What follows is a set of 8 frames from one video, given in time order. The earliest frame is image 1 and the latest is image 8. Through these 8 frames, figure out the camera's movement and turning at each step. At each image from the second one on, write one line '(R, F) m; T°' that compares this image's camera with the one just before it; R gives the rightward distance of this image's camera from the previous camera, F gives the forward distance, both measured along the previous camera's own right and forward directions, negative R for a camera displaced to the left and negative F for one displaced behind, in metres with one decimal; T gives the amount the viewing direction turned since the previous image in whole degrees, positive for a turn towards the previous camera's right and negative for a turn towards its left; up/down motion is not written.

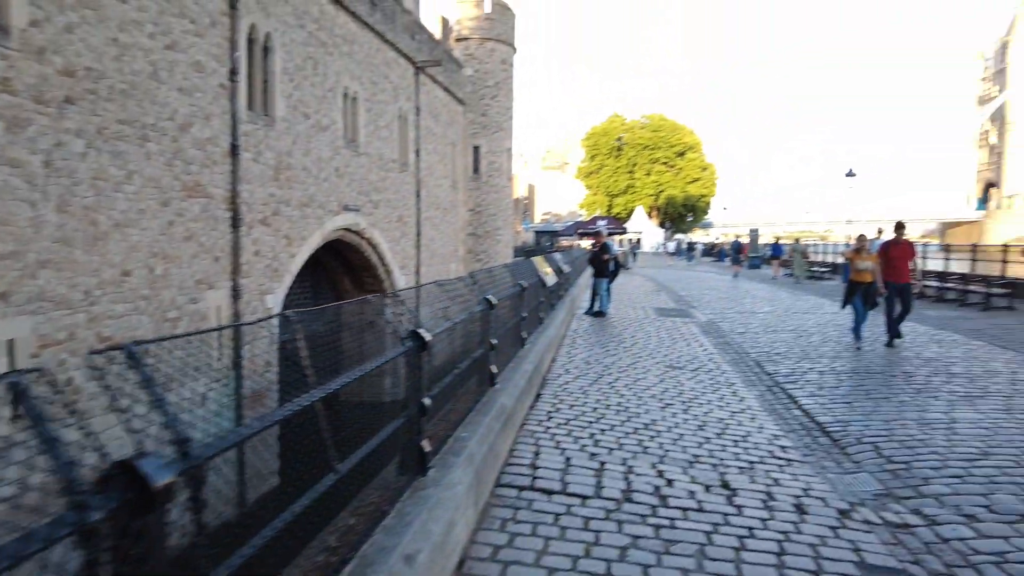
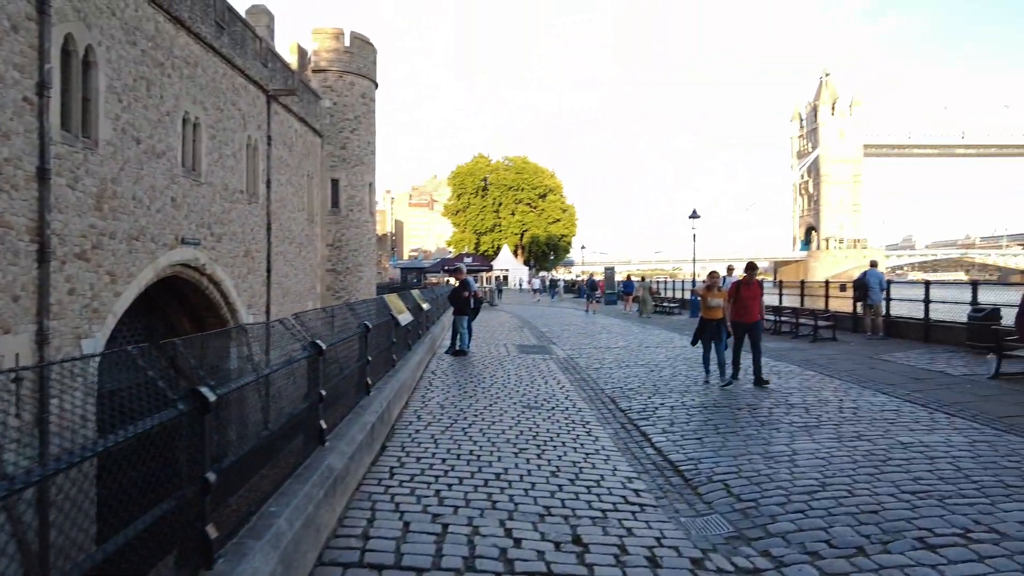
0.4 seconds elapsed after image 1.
(+0.2, +0.4) m; +11°
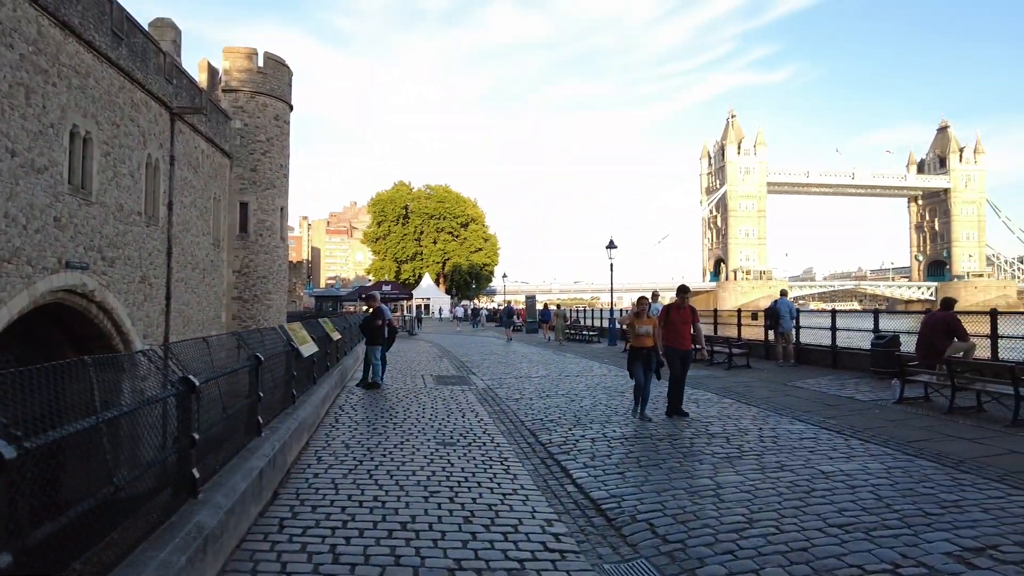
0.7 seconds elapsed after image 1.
(+0.1, +0.4) m; +7°
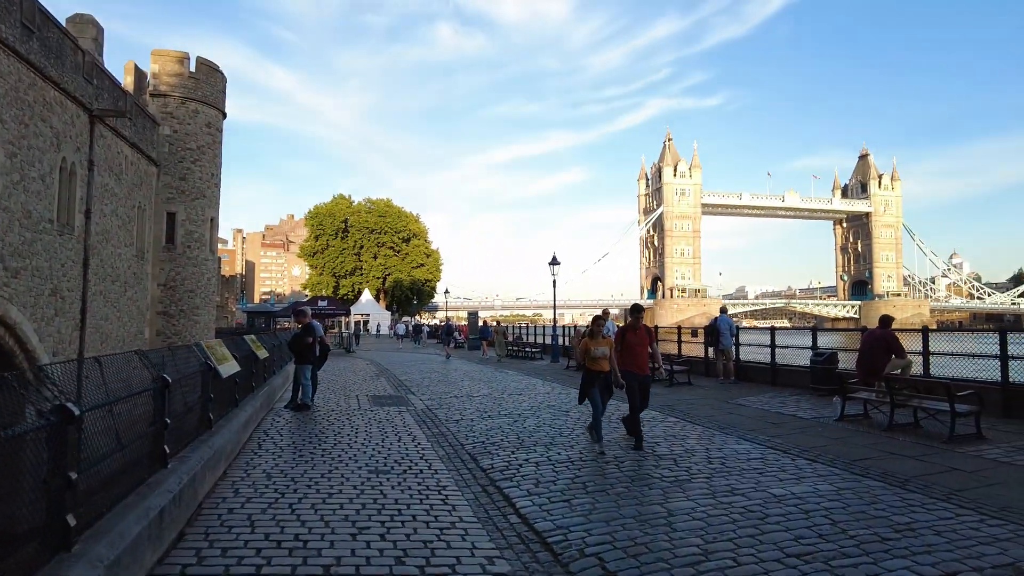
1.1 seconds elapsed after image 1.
(0.0, +0.4) m; +5°
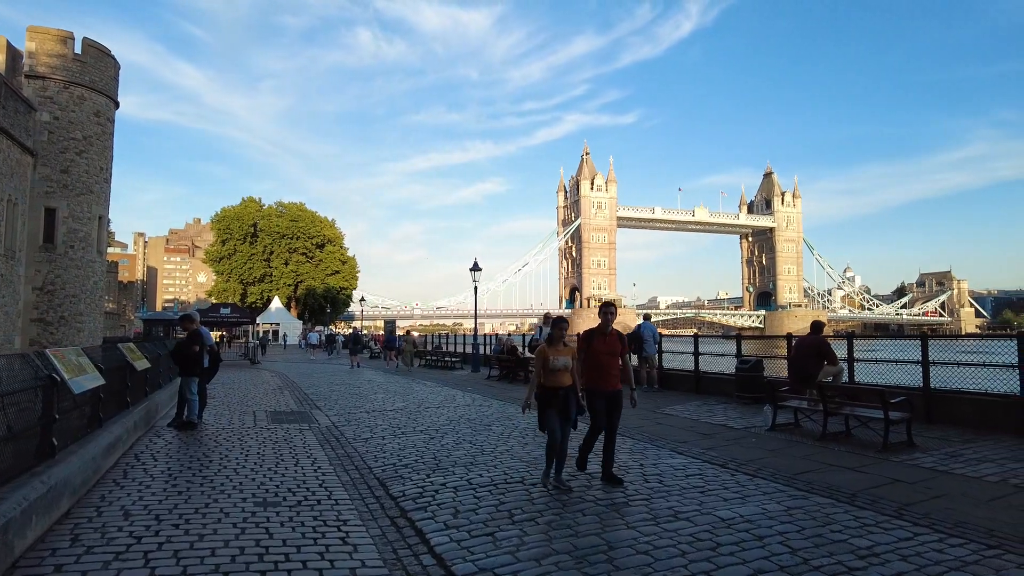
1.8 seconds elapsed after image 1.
(0.0, +0.9) m; +7°
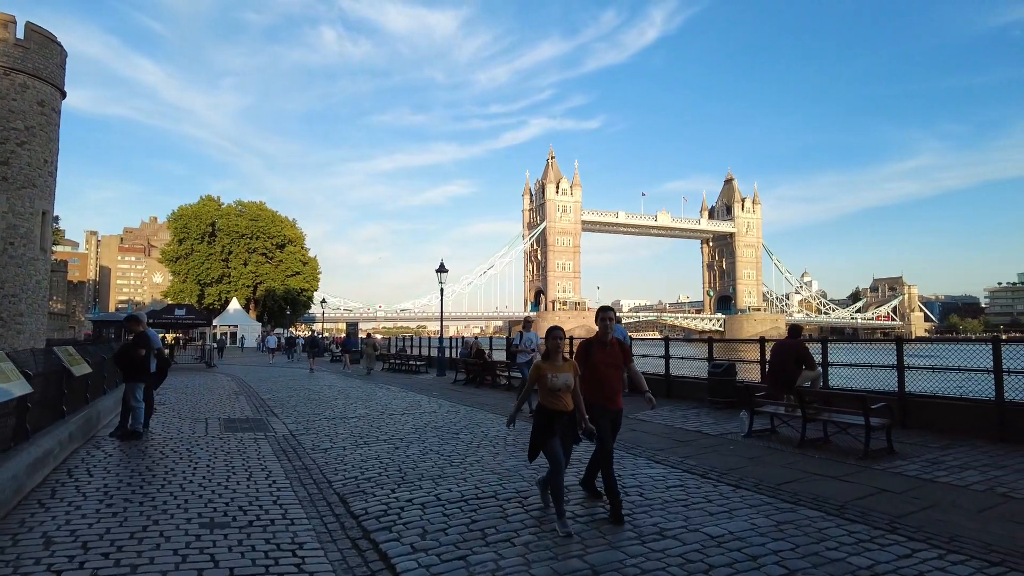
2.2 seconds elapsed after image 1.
(-0.1, +0.5) m; +3°
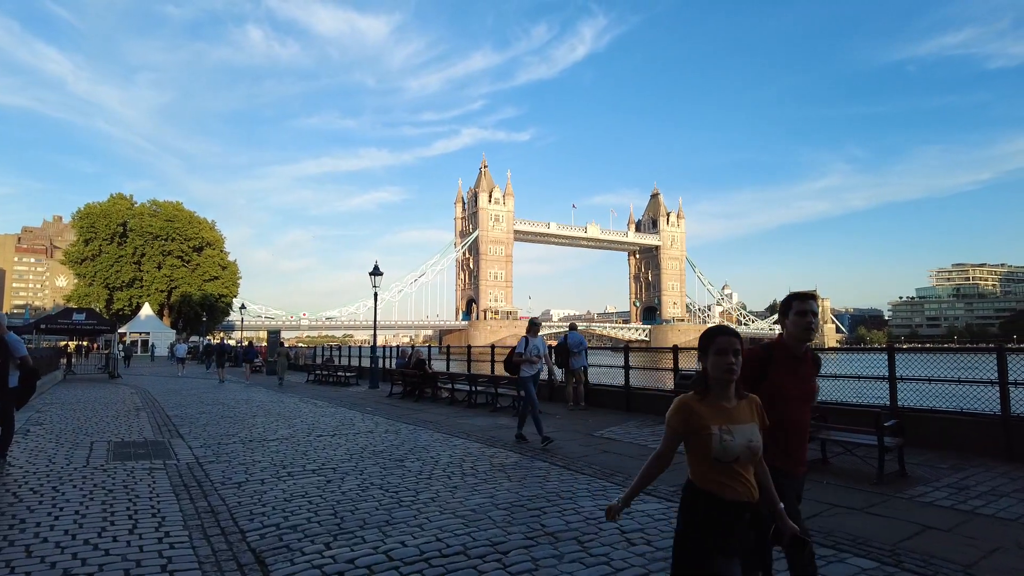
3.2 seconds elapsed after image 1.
(-0.4, +1.5) m; +6°
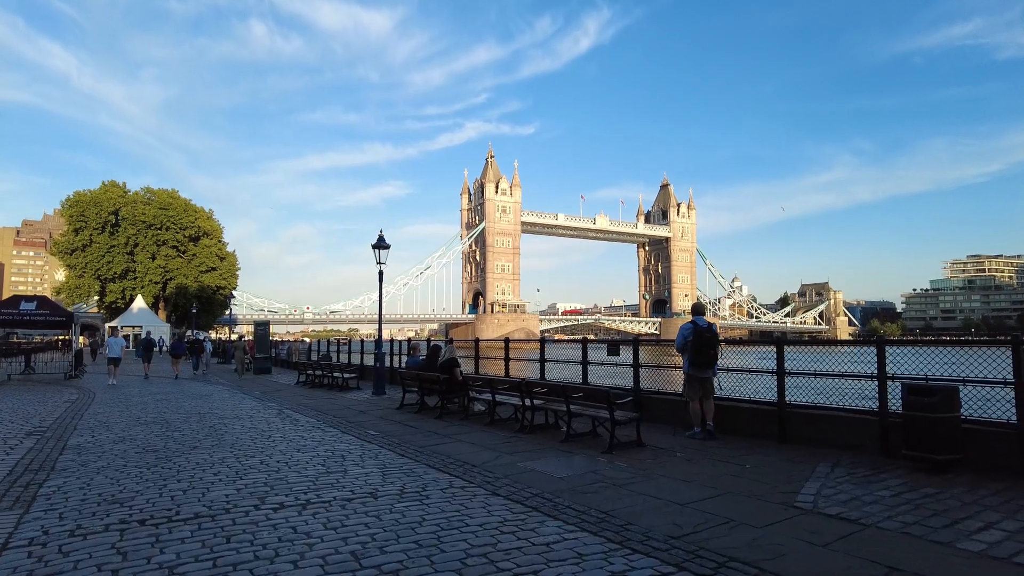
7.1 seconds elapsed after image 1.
(-1.1, +5.1) m; 0°
